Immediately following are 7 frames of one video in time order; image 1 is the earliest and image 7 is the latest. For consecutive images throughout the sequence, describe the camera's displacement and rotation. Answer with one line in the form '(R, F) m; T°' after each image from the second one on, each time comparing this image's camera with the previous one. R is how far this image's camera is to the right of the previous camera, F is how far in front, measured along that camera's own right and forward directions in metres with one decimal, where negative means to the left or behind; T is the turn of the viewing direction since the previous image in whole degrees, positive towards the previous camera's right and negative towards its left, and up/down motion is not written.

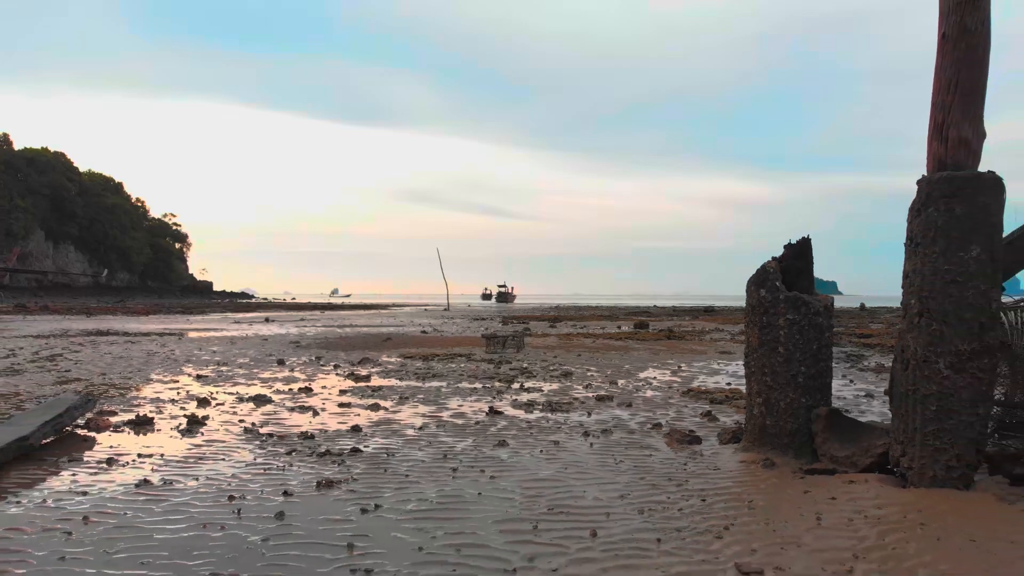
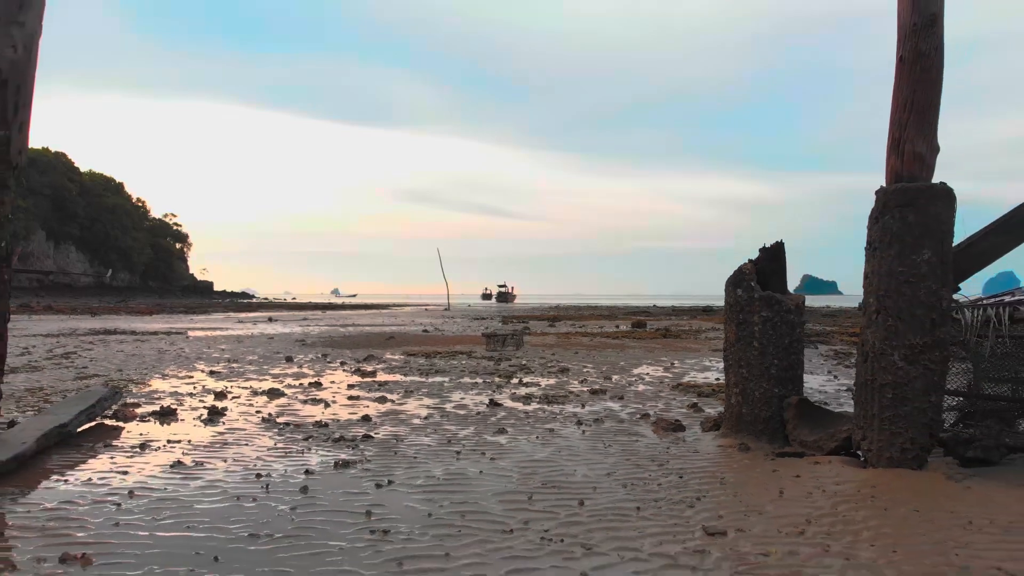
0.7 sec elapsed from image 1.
(0.0, -0.6) m; 0°
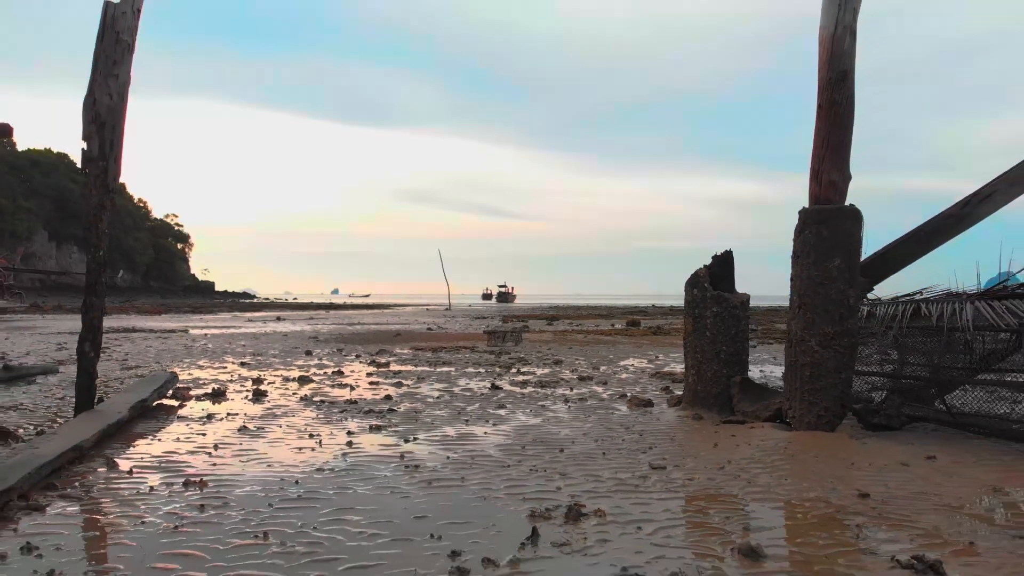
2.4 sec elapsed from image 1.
(0.0, -1.5) m; 0°
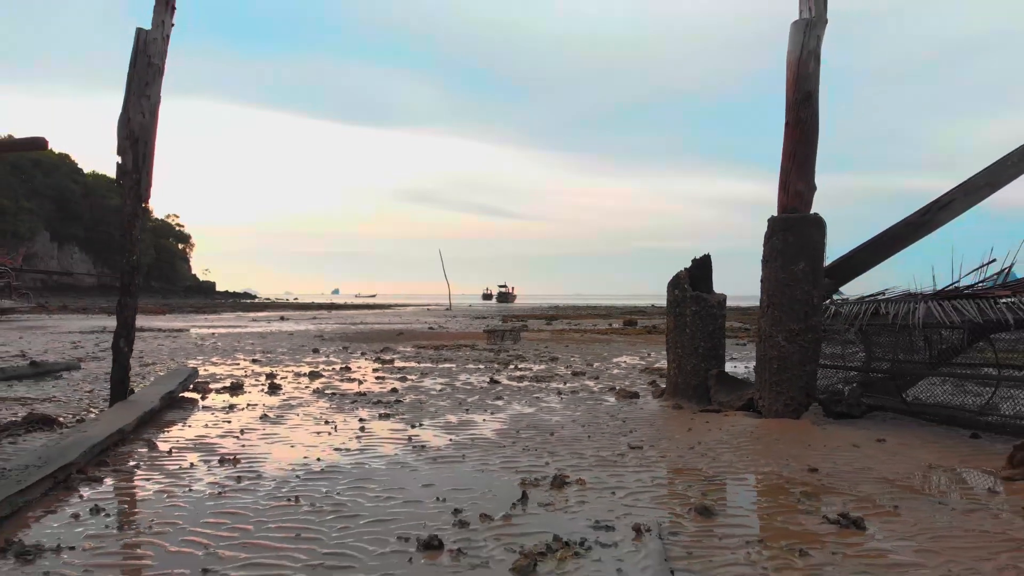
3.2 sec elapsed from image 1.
(+0.1, -0.7) m; 0°
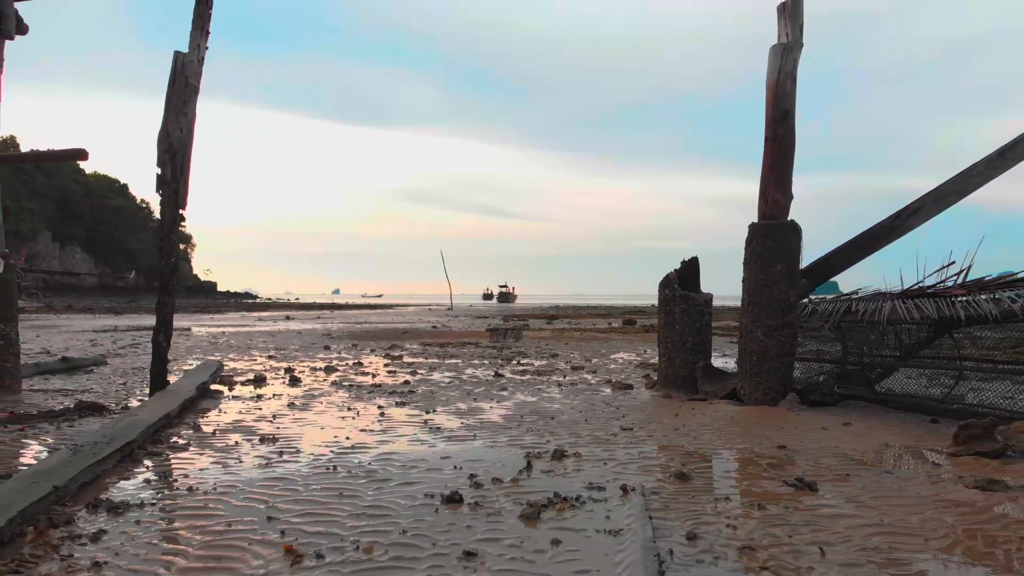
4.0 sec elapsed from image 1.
(-0.1, -0.8) m; 0°
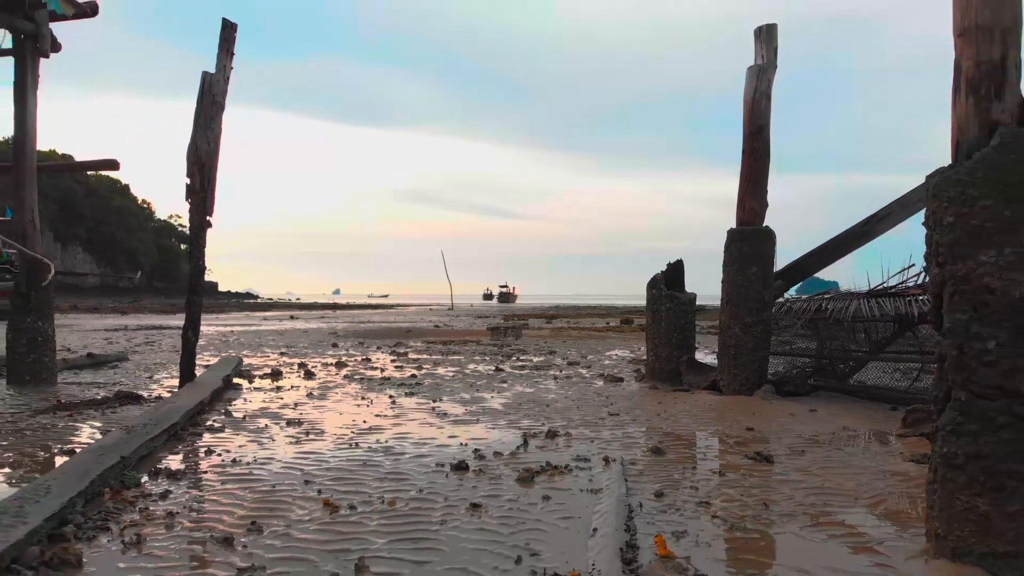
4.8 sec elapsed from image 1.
(0.0, -0.8) m; 0°
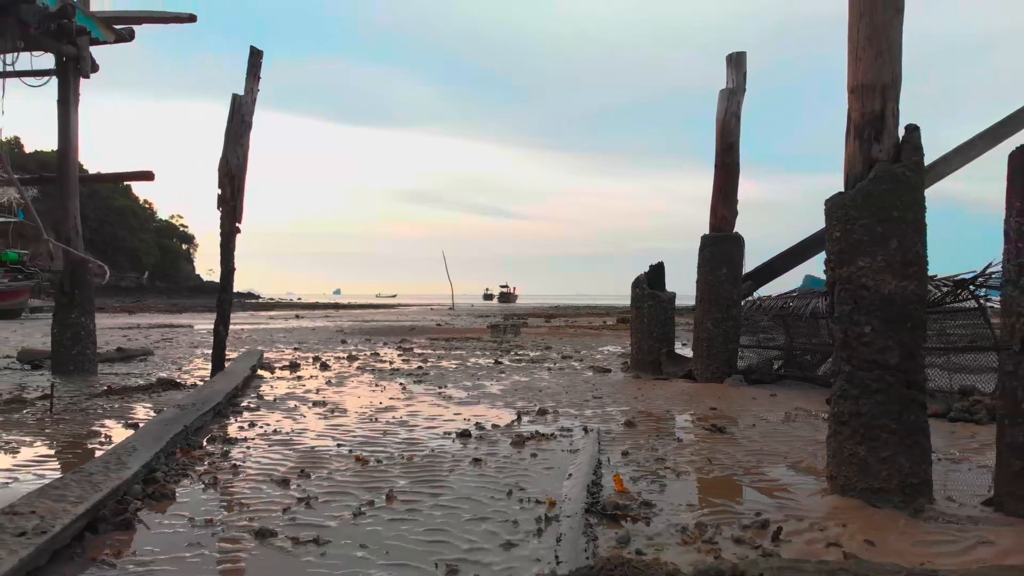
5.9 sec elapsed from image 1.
(+0.1, -1.2) m; 0°
